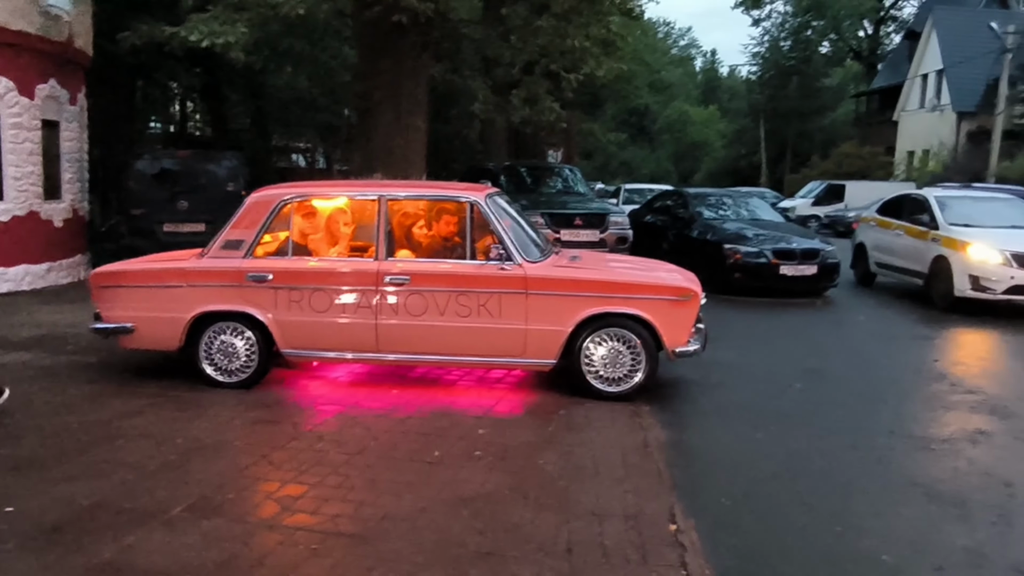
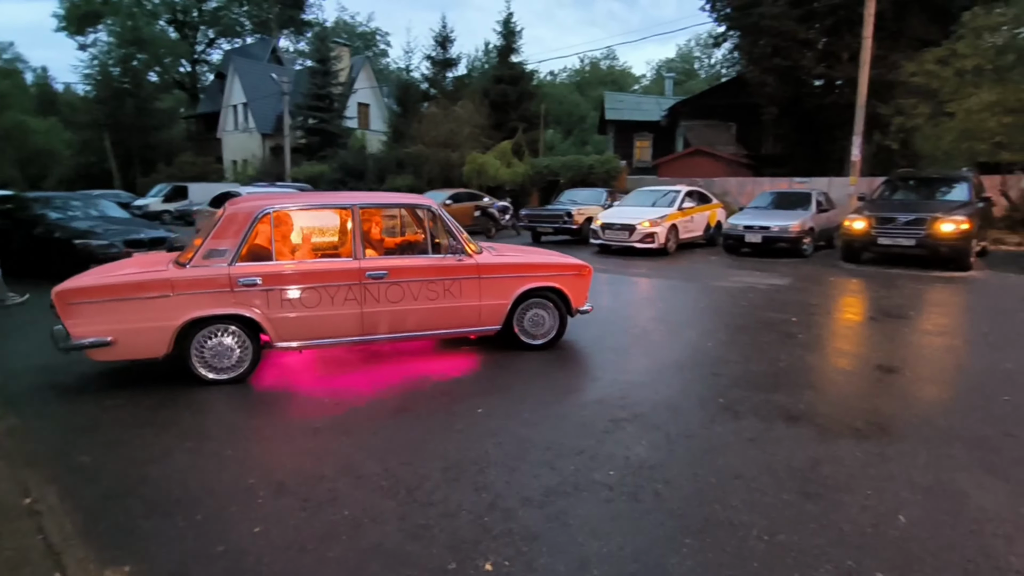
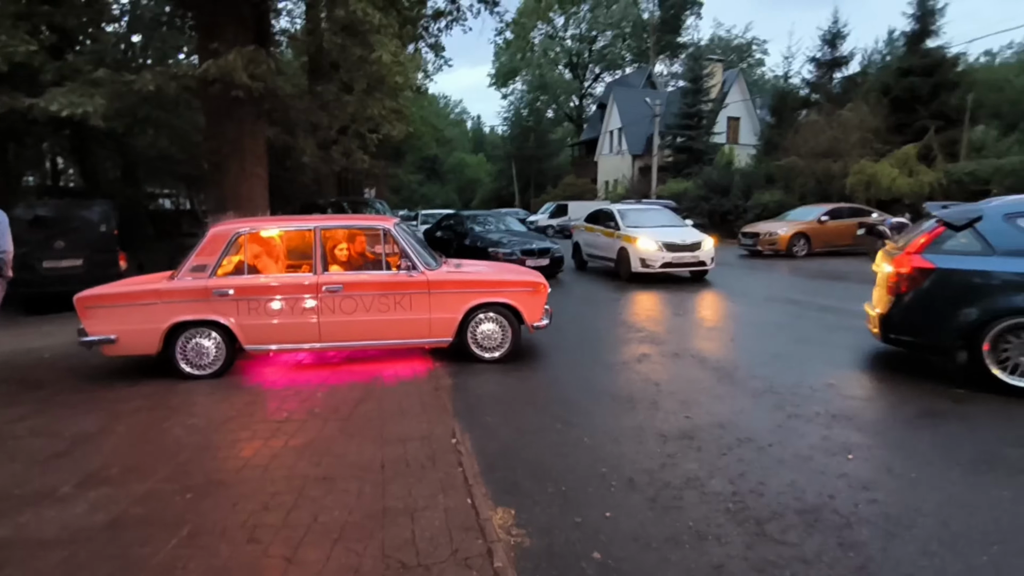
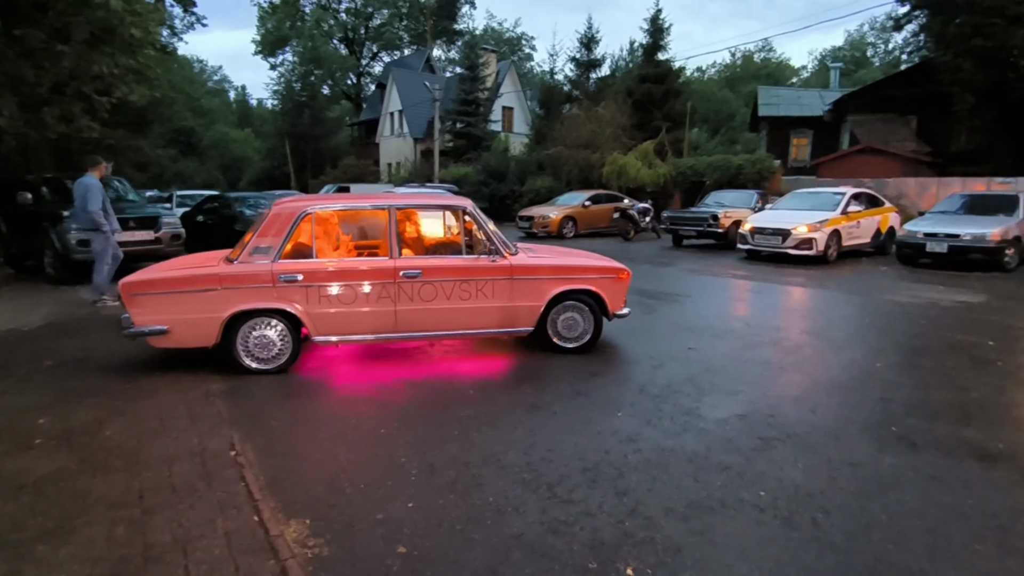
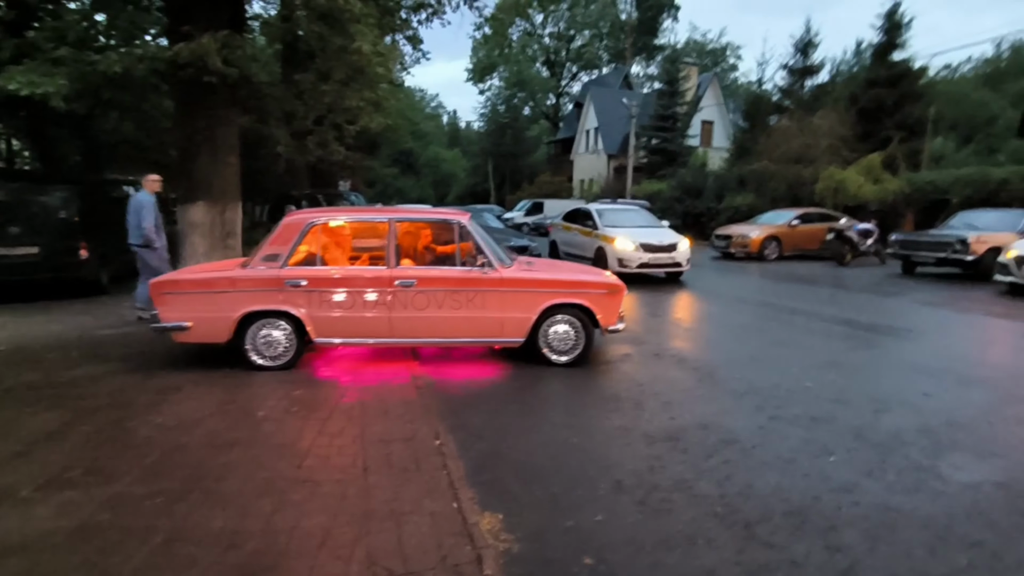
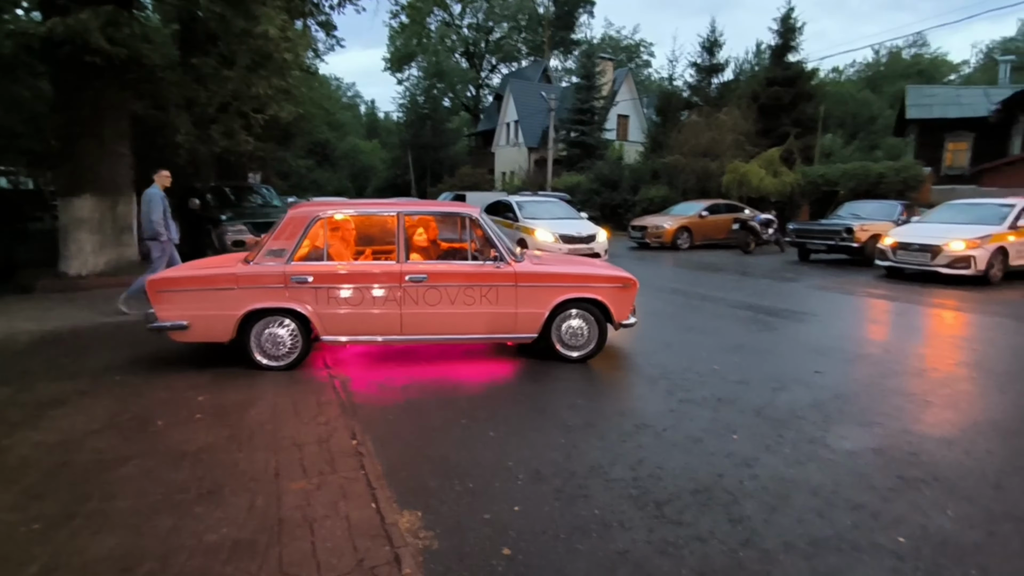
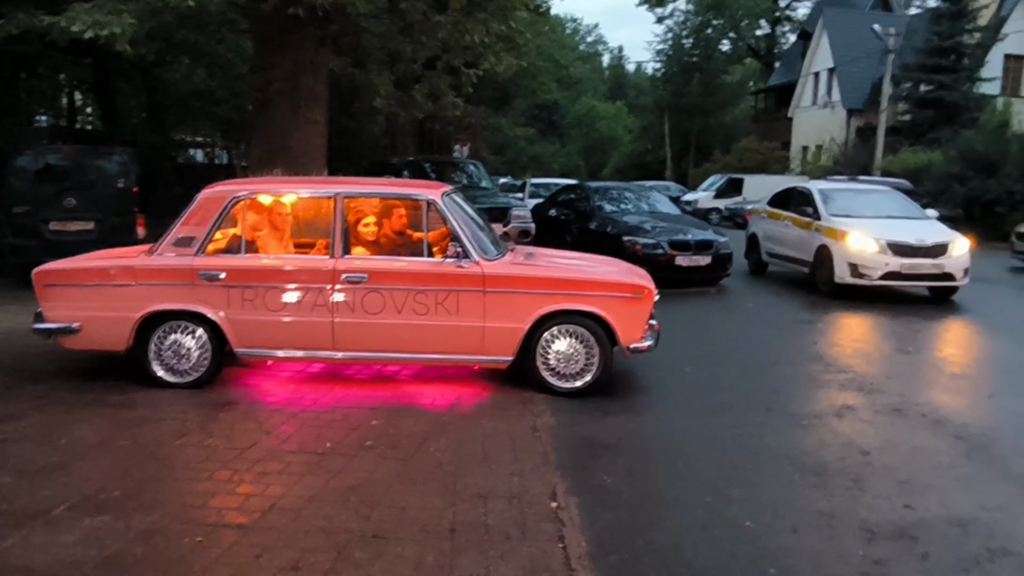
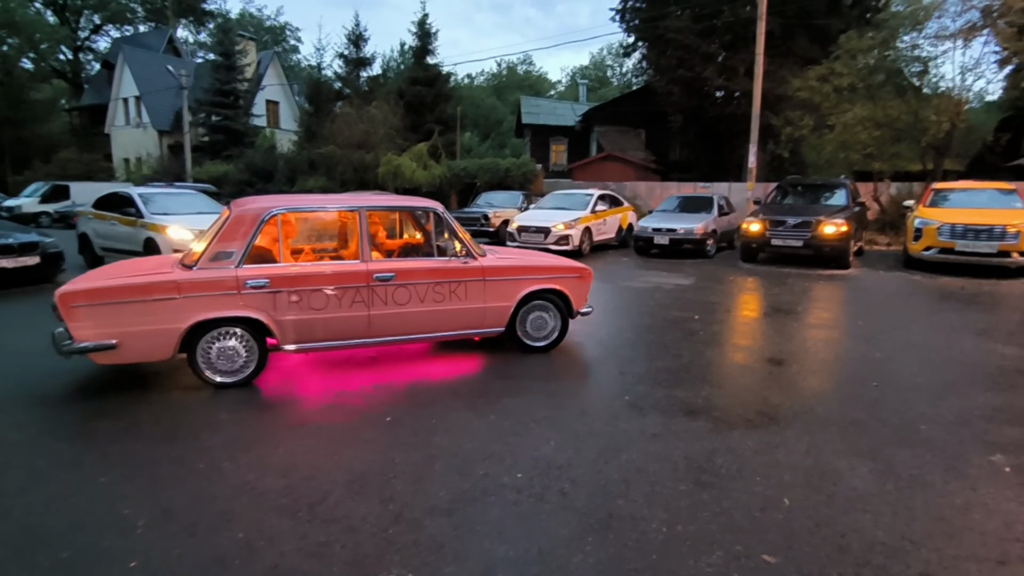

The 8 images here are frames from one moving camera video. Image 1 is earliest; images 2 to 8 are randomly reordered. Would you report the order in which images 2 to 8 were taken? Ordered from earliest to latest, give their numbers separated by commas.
7, 3, 5, 6, 4, 2, 8
